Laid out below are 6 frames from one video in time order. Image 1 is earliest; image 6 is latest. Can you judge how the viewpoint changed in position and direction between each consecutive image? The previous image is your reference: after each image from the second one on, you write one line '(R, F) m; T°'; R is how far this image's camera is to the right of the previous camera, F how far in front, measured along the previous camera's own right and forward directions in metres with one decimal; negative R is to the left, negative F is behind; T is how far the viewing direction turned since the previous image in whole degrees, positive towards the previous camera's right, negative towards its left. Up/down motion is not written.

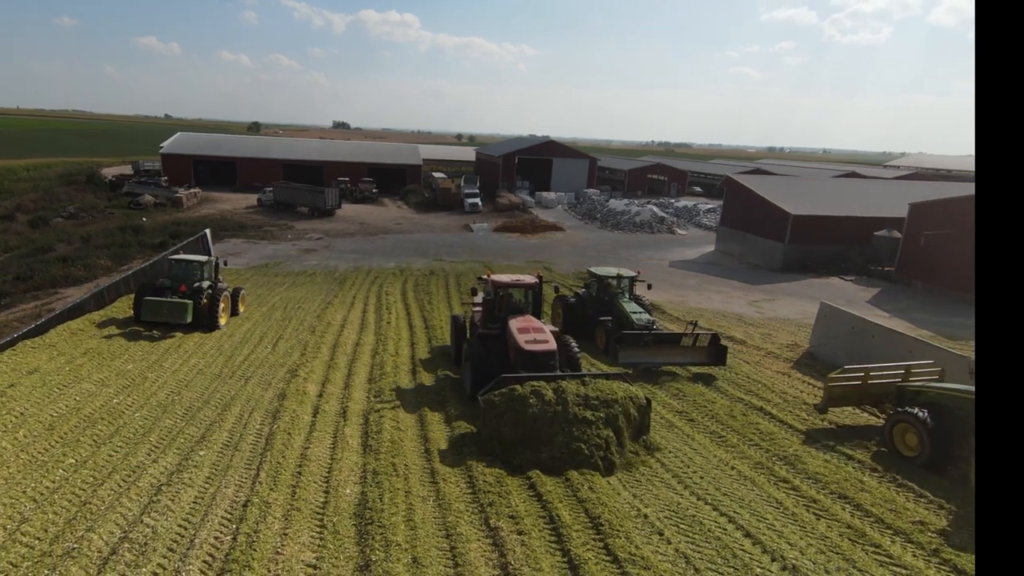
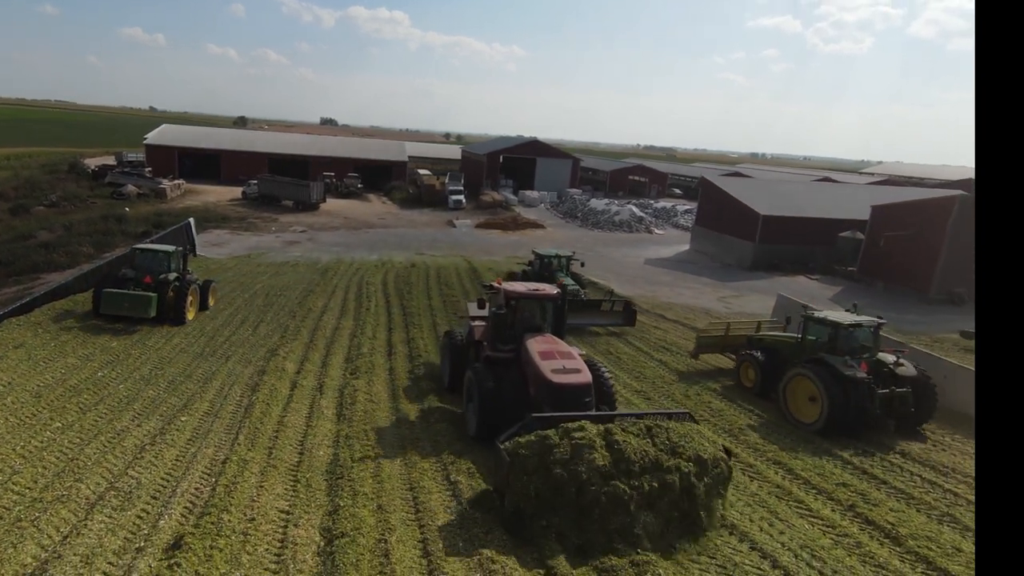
(+0.2, -0.5) m; +1°
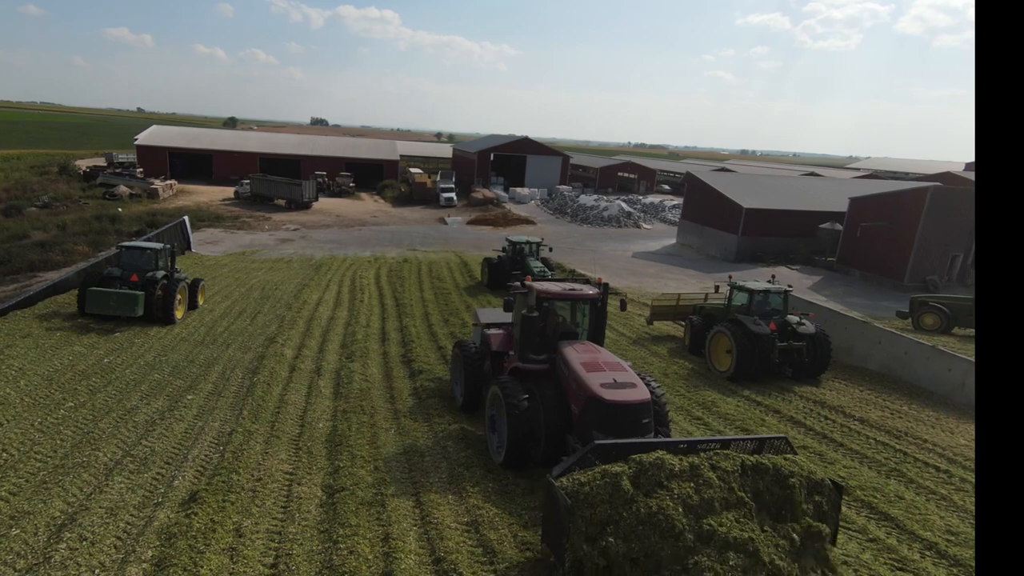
(+0.1, -0.5) m; +1°
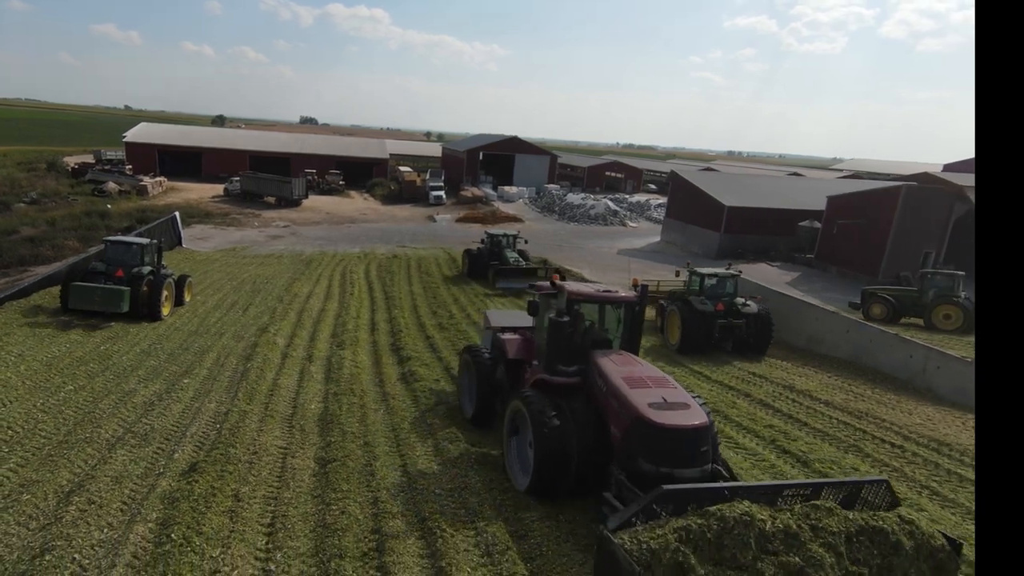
(+0.1, -0.4) m; +1°
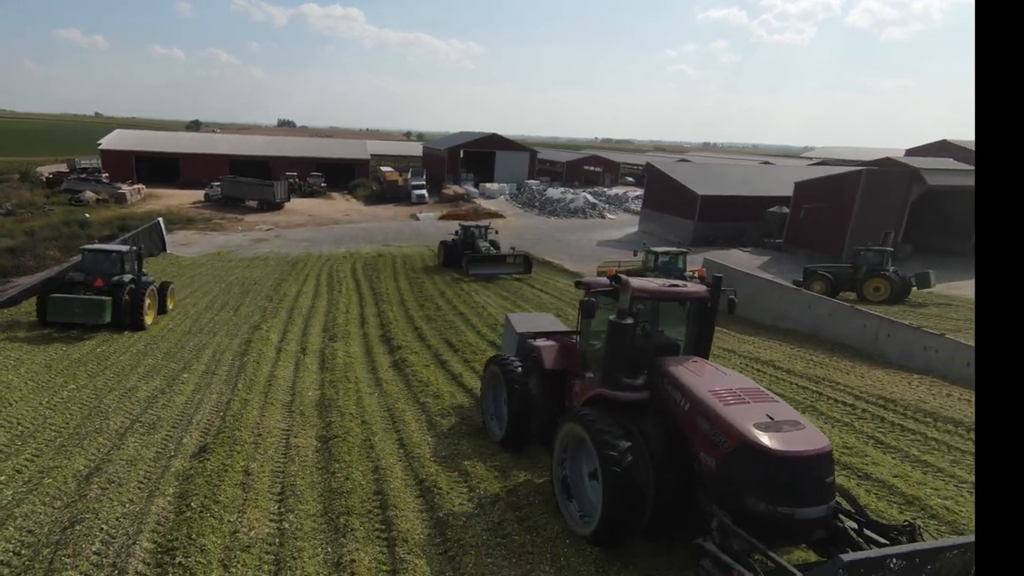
(0.0, -0.5) m; +1°
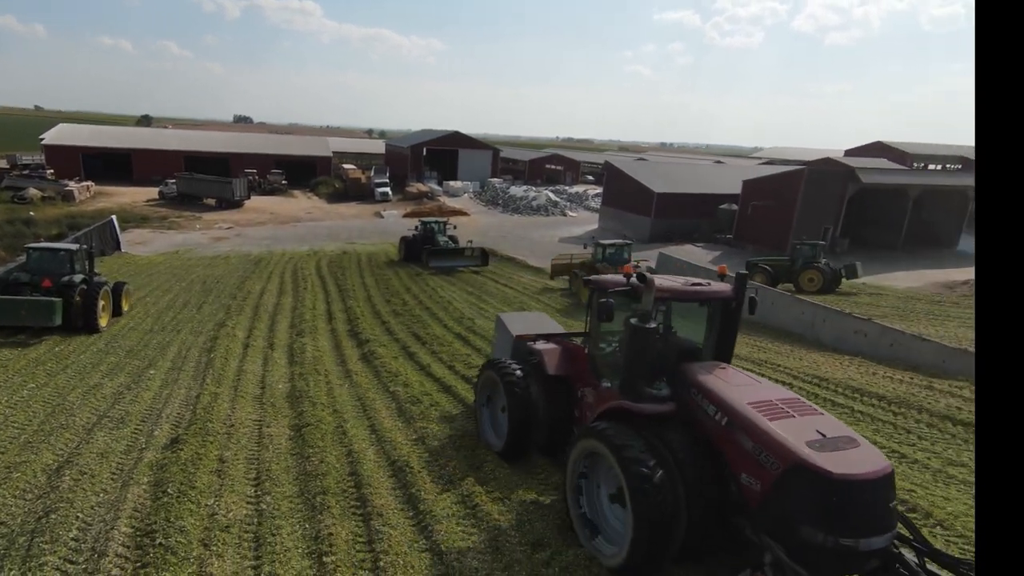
(0.0, -0.3) m; +3°
